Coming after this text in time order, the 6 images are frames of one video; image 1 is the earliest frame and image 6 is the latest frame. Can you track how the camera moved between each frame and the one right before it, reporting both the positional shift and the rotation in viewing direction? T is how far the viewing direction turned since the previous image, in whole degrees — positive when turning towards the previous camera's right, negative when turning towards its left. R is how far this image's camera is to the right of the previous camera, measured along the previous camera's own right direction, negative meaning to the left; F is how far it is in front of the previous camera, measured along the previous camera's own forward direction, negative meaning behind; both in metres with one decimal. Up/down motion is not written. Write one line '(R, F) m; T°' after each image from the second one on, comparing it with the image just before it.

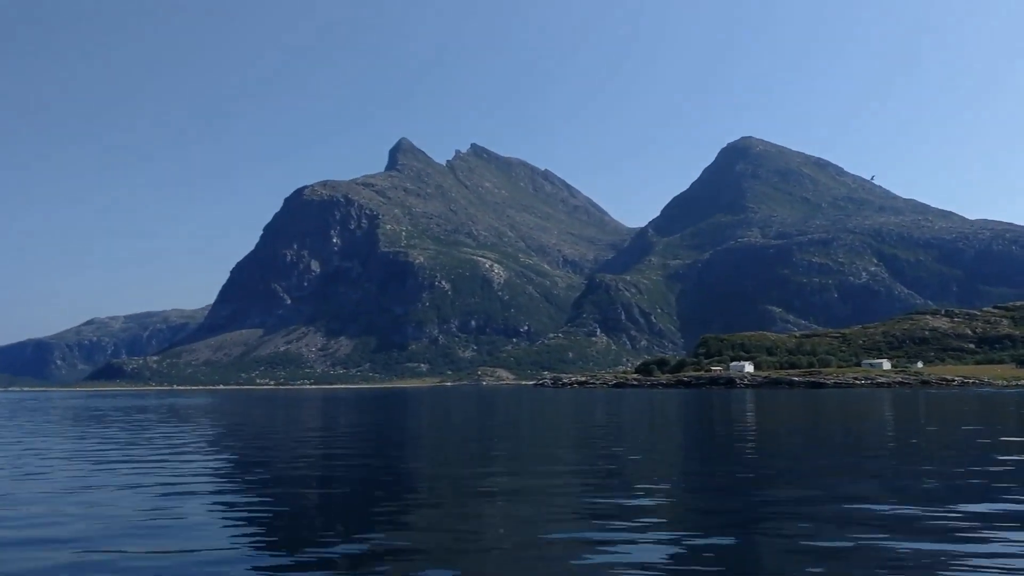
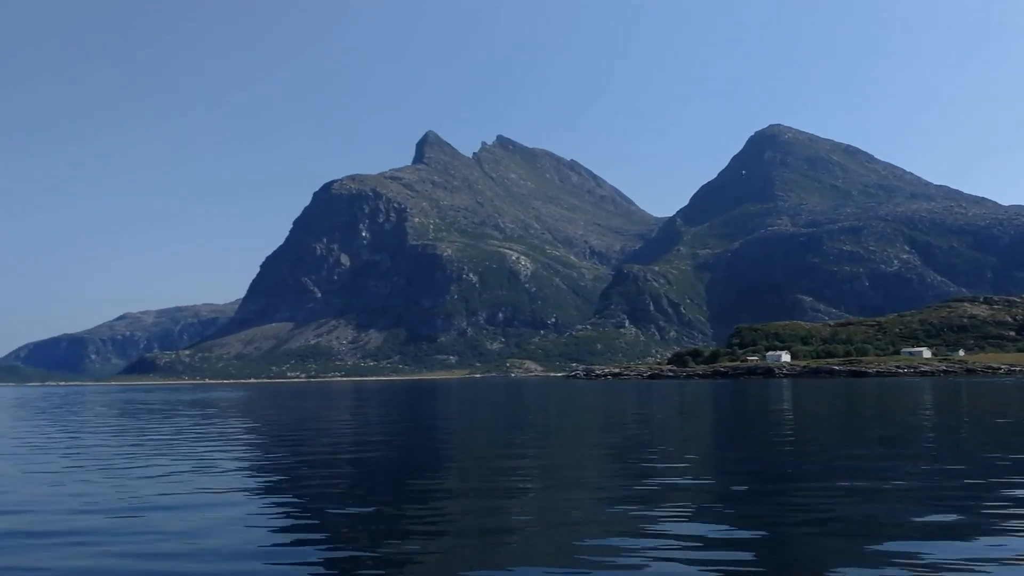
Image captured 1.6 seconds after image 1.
(-0.8, -0.1) m; -1°
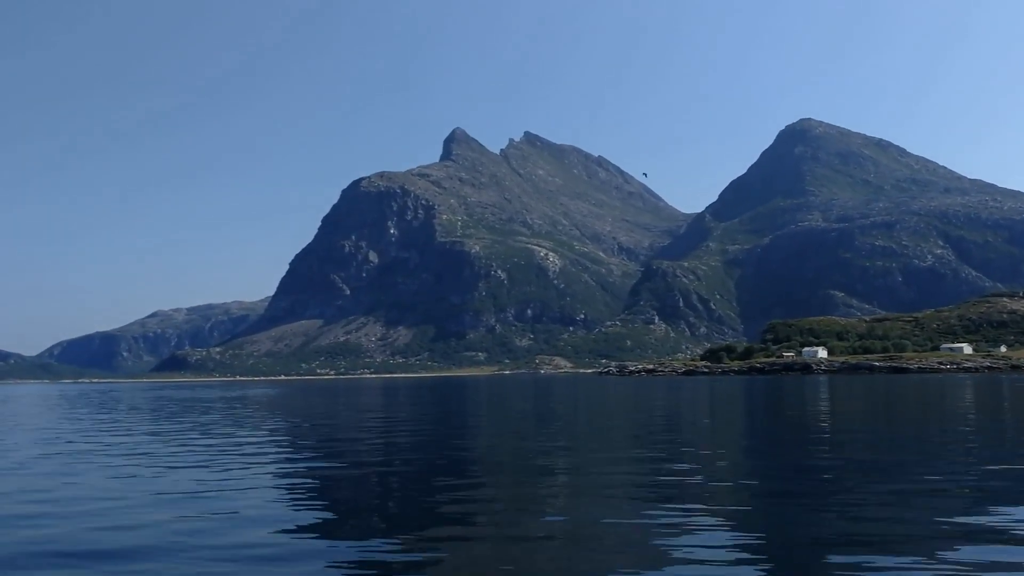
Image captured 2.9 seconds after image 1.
(-0.7, 0.0) m; -2°
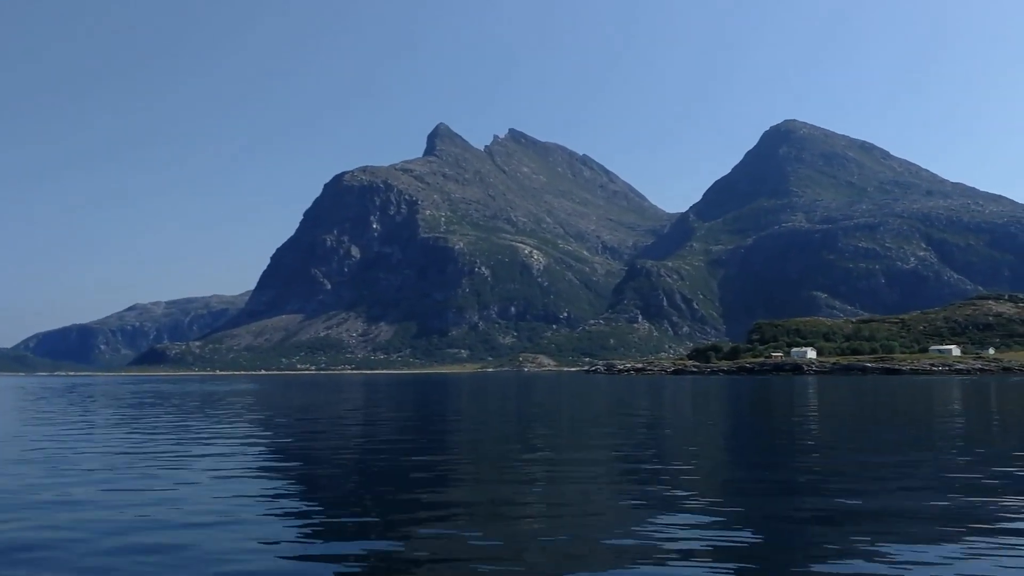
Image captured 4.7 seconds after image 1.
(-0.6, +0.6) m; +1°
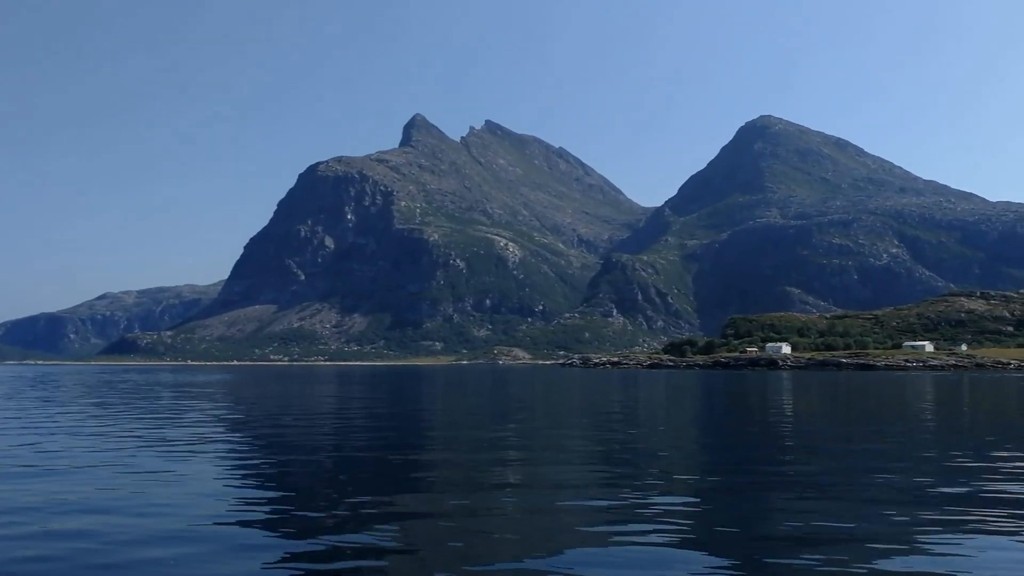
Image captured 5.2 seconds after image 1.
(-0.1, +0.4) m; +2°
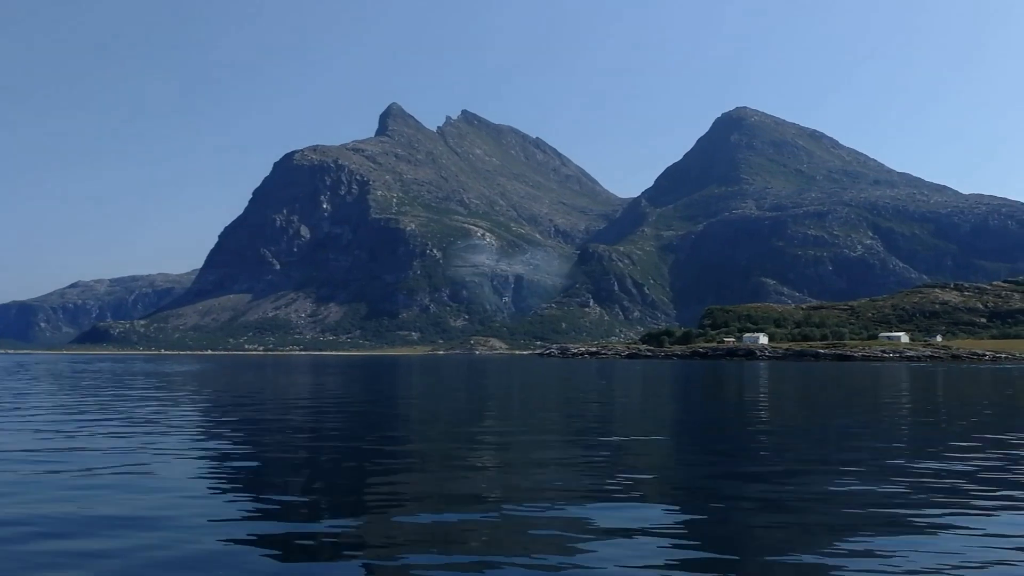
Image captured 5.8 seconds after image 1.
(-0.2, +0.3) m; +2°
